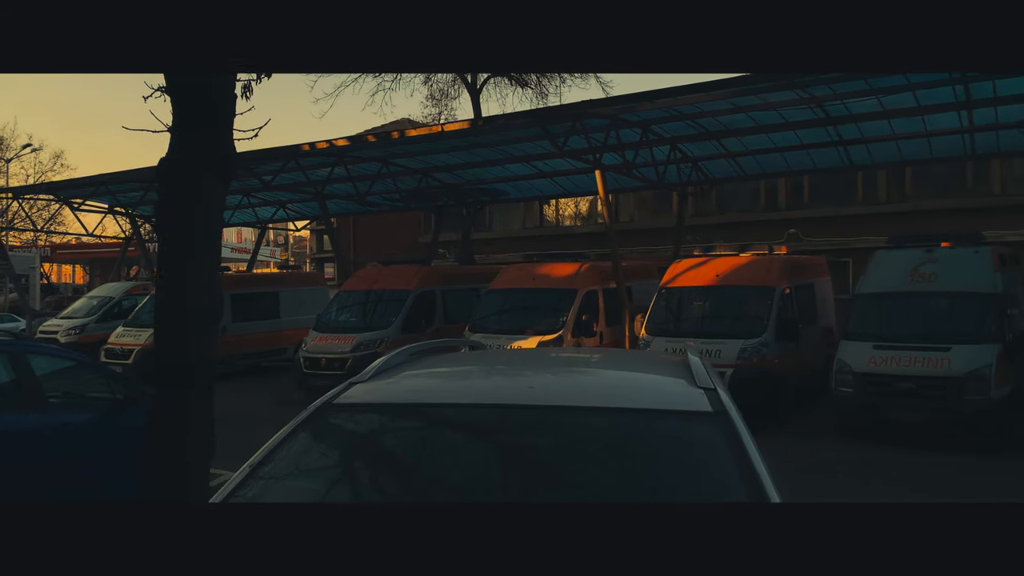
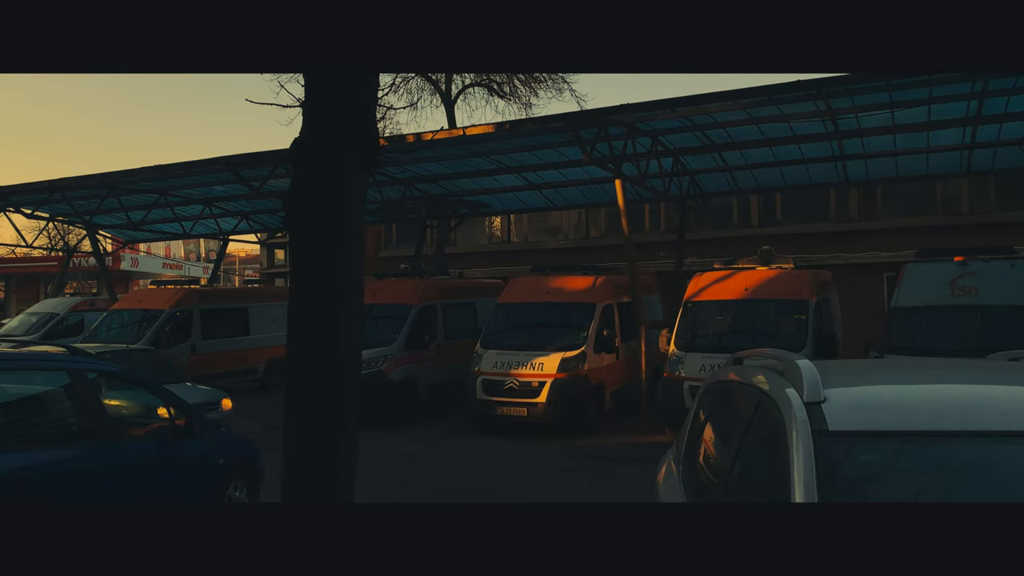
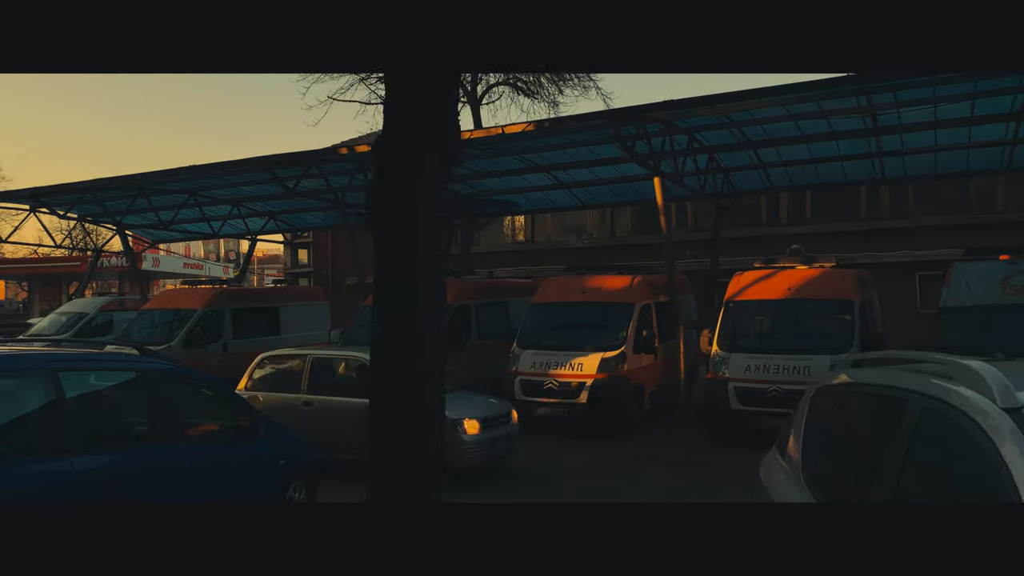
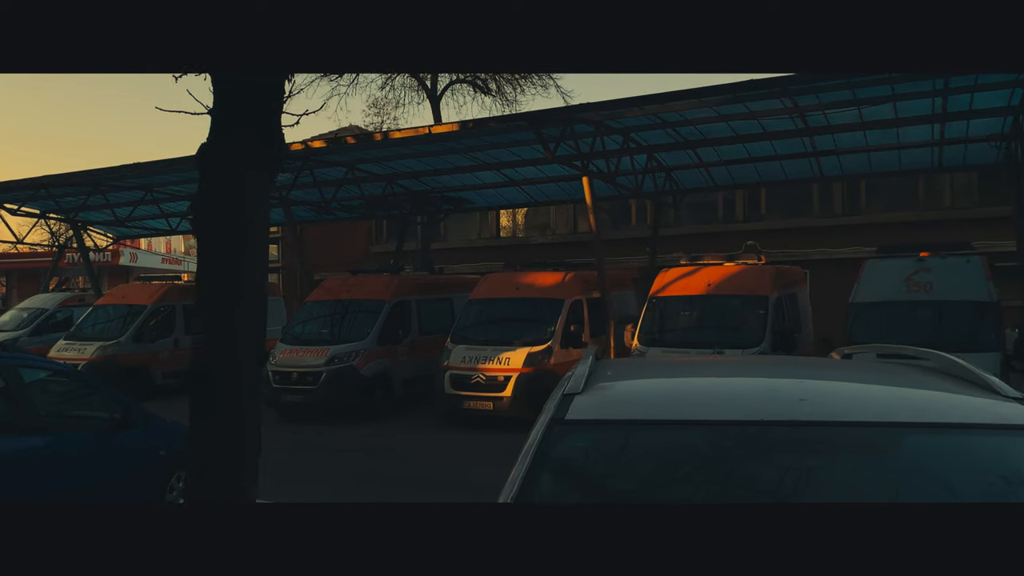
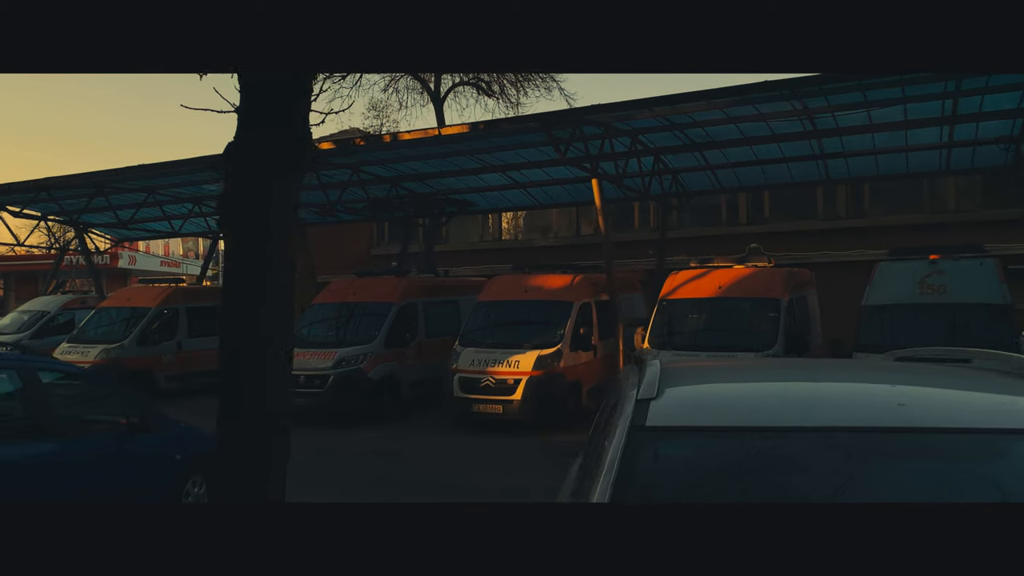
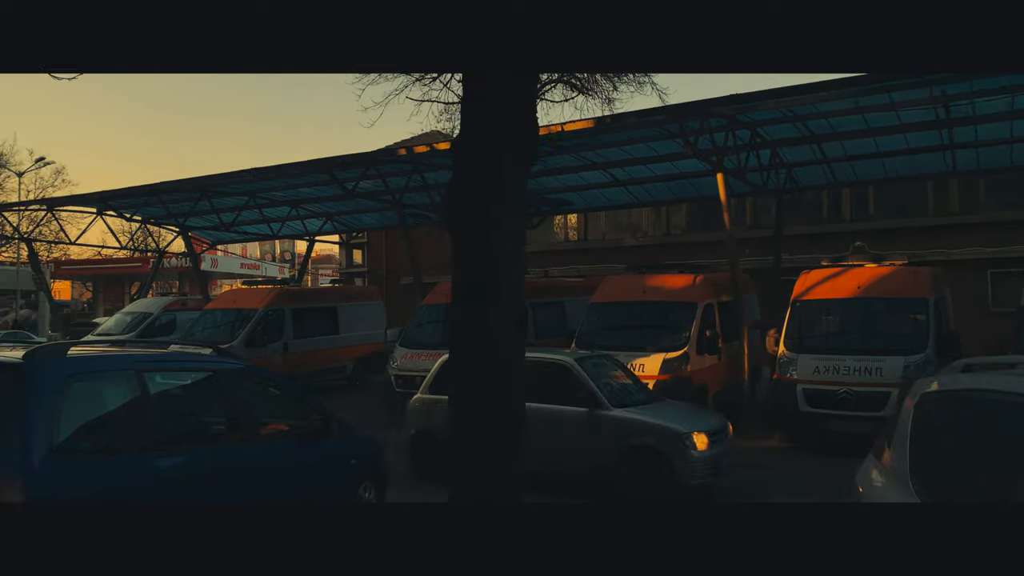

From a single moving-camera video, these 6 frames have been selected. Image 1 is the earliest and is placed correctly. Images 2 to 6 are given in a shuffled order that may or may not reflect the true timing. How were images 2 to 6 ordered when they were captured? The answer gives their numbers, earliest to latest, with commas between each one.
4, 5, 2, 3, 6
